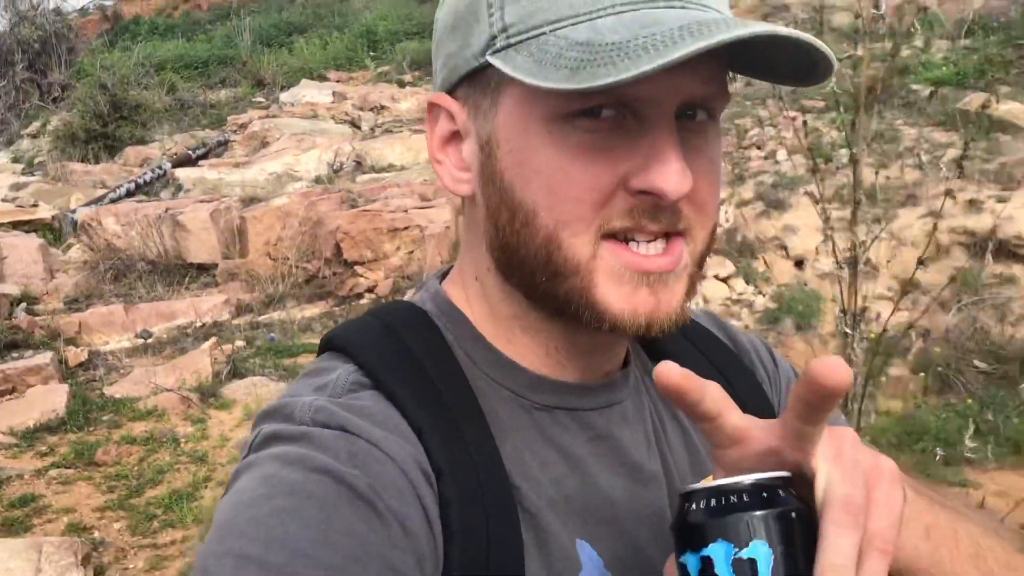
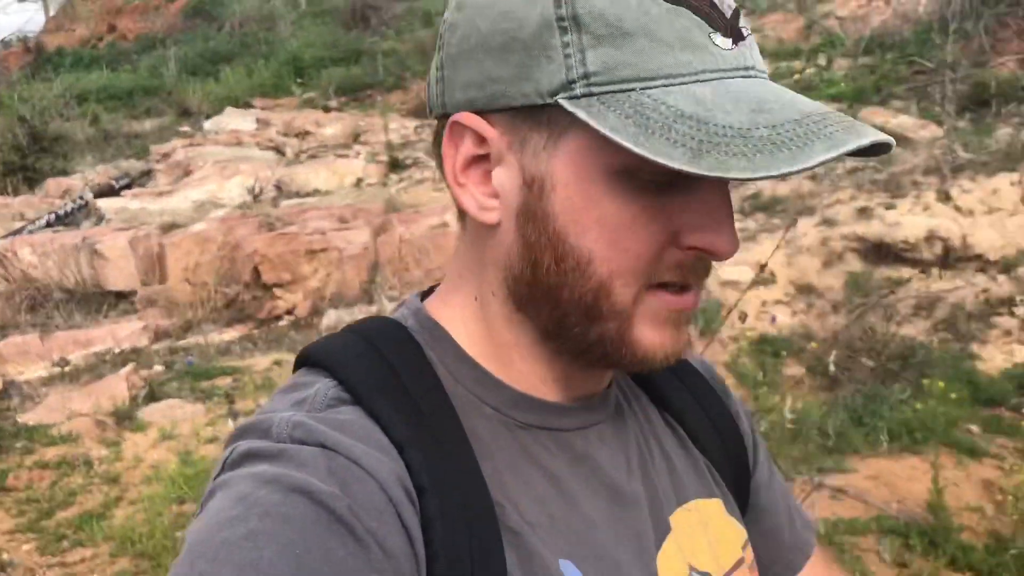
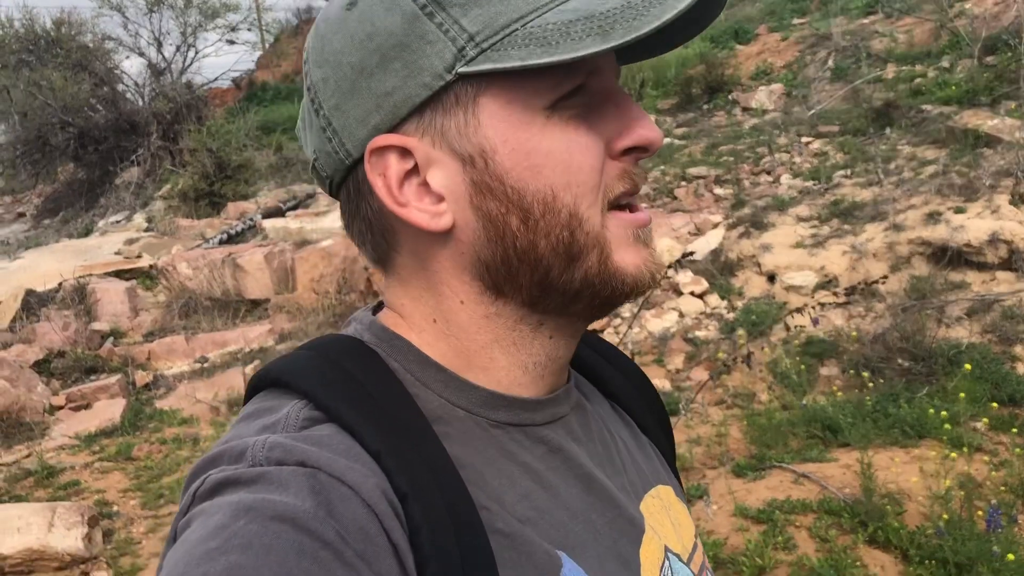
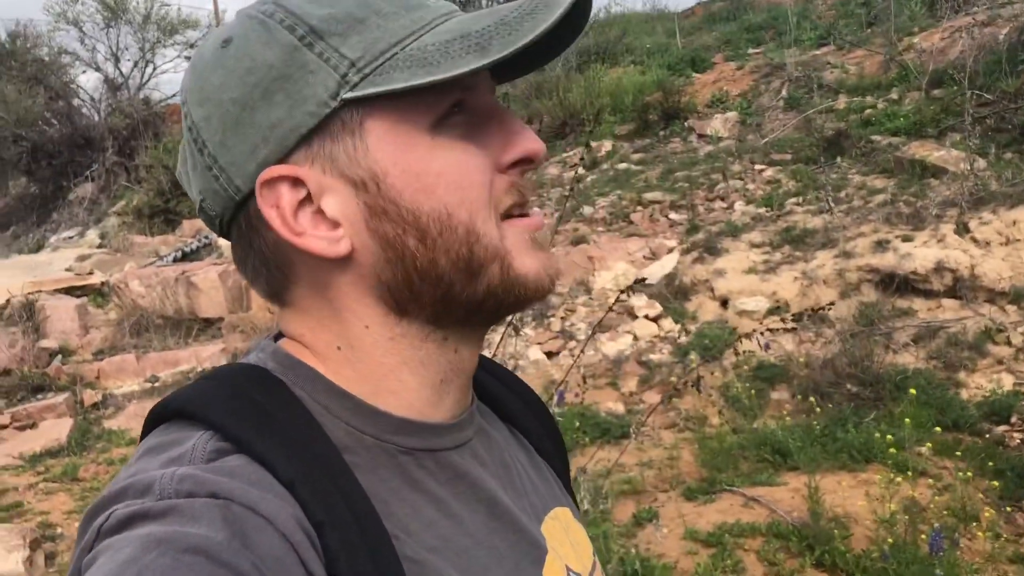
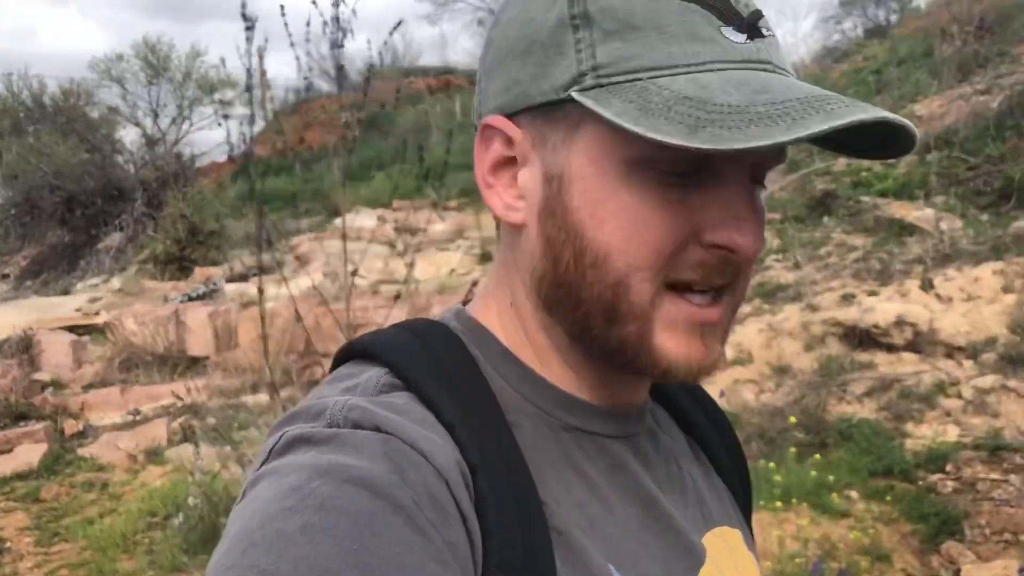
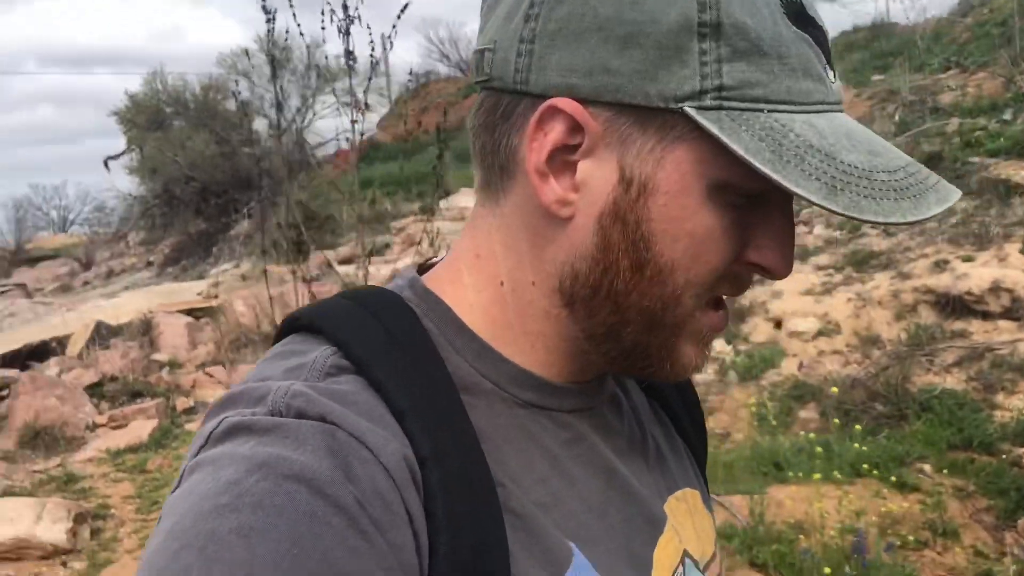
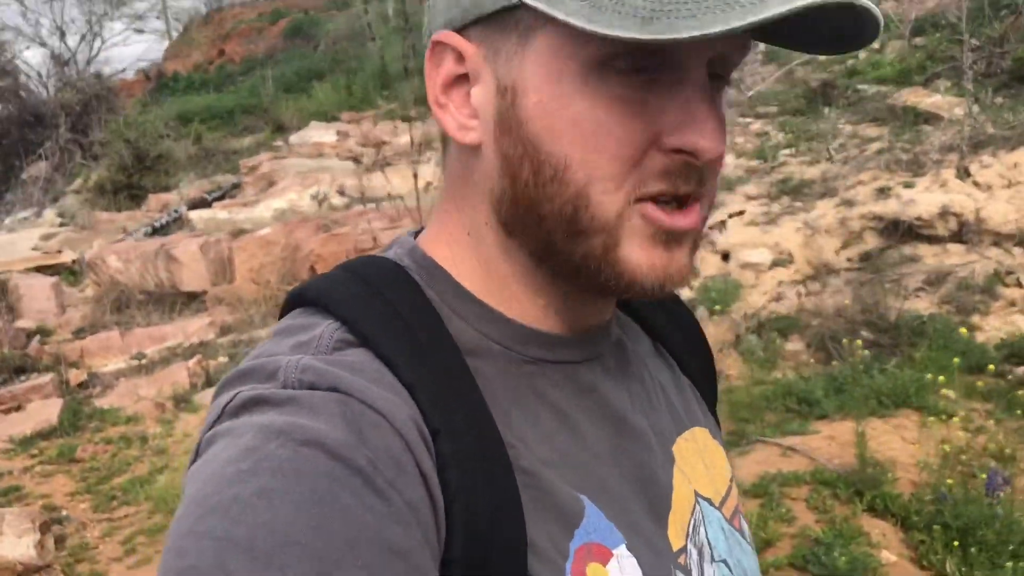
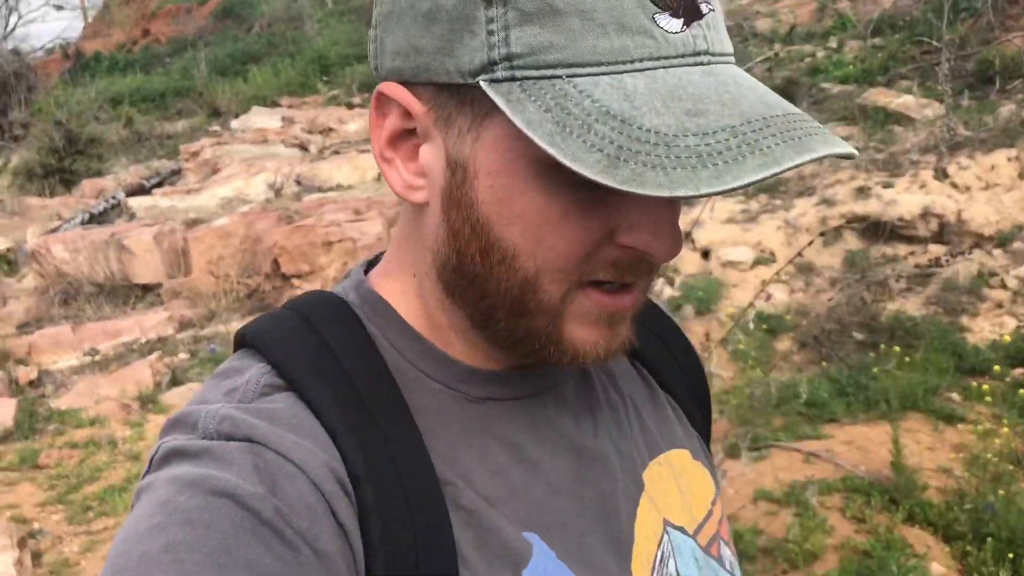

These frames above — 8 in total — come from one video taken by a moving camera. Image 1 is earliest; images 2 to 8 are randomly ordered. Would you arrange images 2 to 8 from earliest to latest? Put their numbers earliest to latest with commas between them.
2, 8, 7, 4, 3, 5, 6
